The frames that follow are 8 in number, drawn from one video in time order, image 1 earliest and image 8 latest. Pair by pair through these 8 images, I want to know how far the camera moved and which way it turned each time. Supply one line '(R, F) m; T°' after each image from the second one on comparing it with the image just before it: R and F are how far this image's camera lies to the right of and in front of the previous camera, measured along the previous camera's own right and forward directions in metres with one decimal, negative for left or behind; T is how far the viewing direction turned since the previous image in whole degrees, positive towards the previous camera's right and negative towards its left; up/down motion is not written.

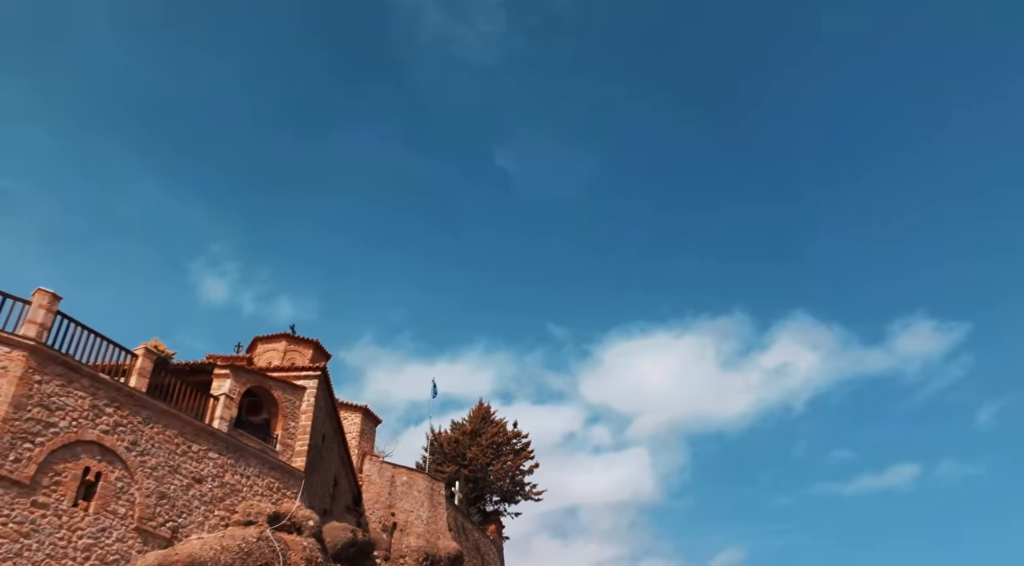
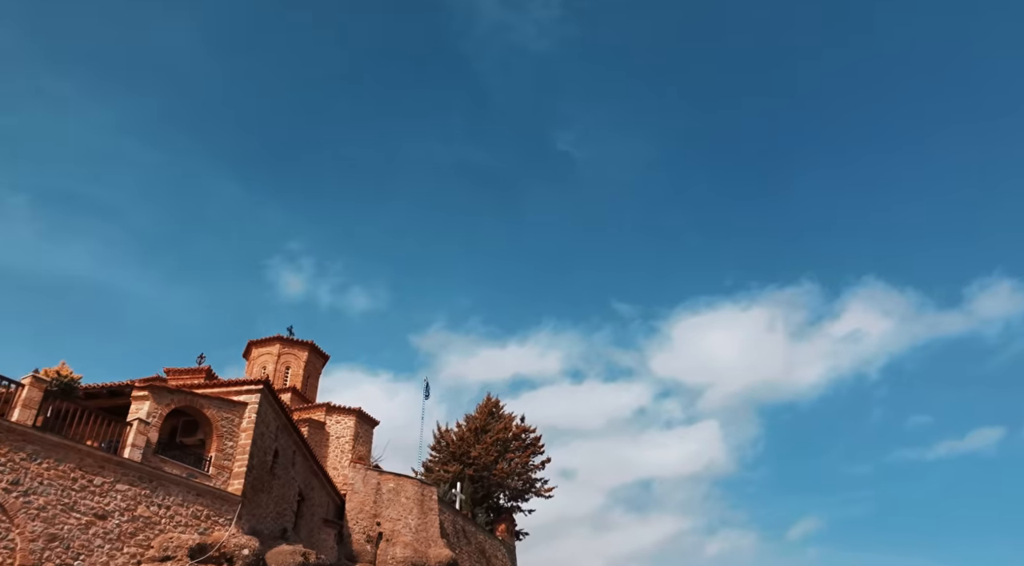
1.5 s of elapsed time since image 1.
(+2.3, +1.8) m; -3°
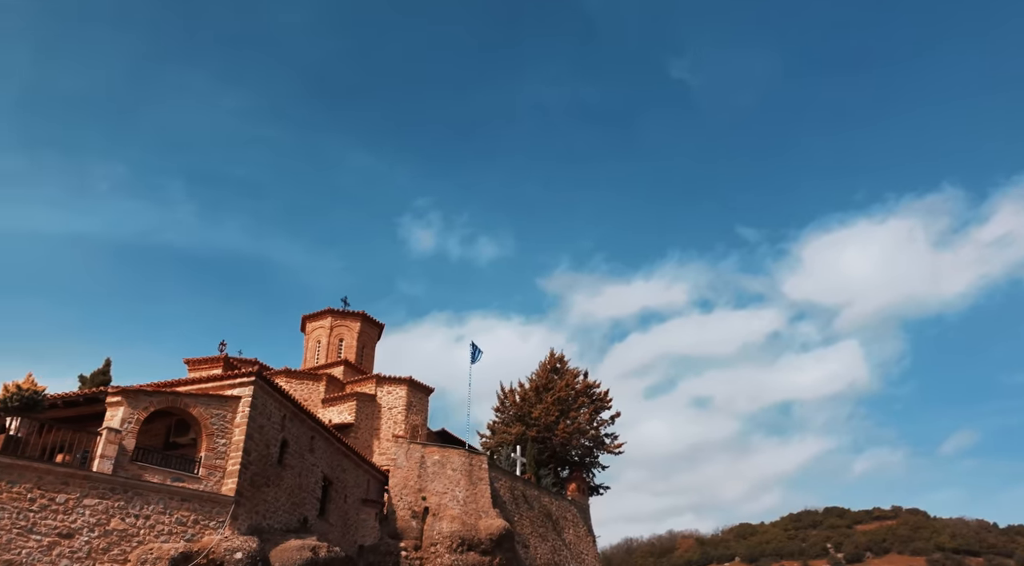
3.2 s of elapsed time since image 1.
(+2.3, +2.2) m; -8°
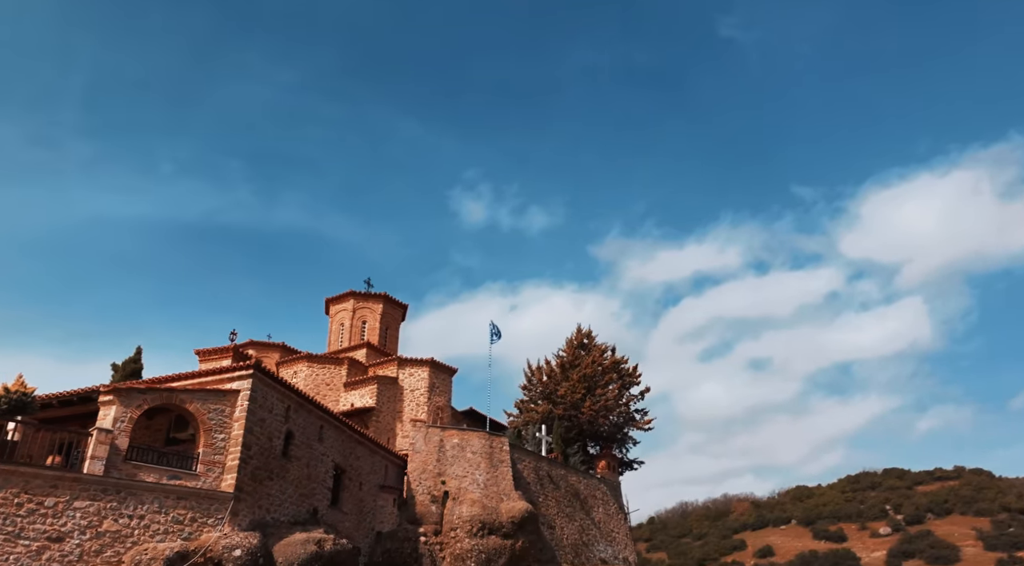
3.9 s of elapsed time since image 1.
(+1.0, +0.8) m; -3°
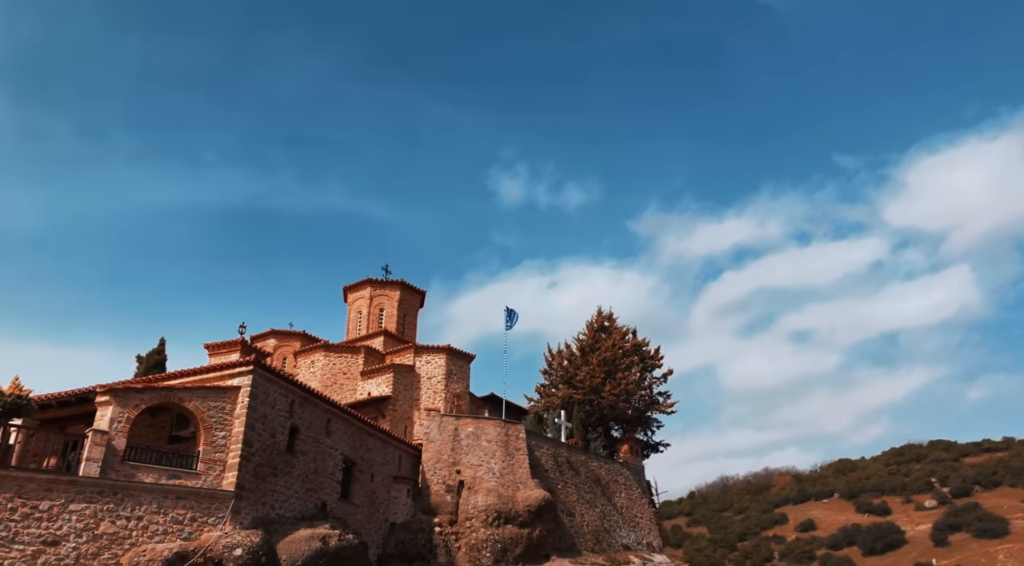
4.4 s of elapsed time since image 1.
(+0.7, +0.6) m; -2°
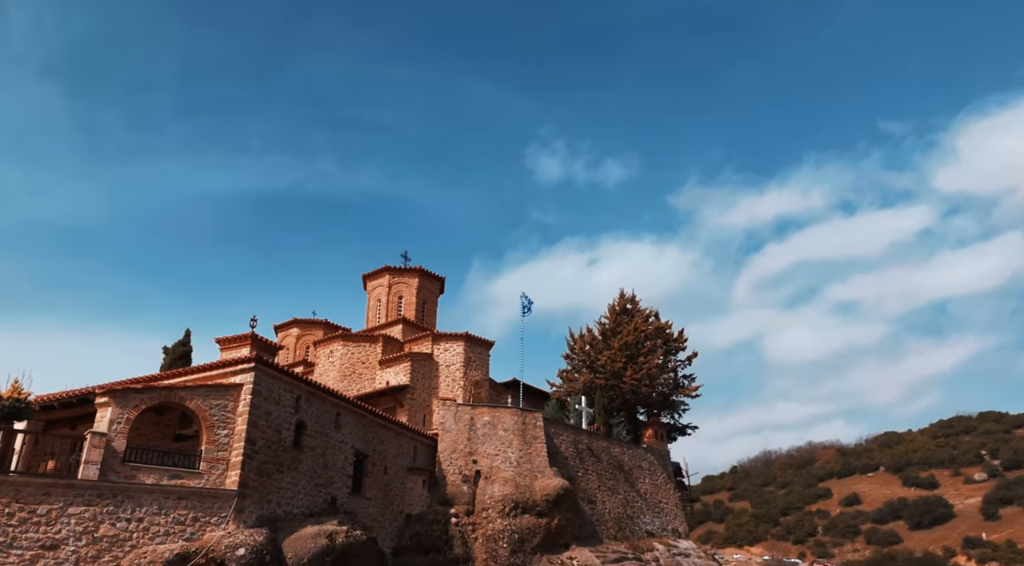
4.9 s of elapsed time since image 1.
(+0.7, +0.5) m; -3°
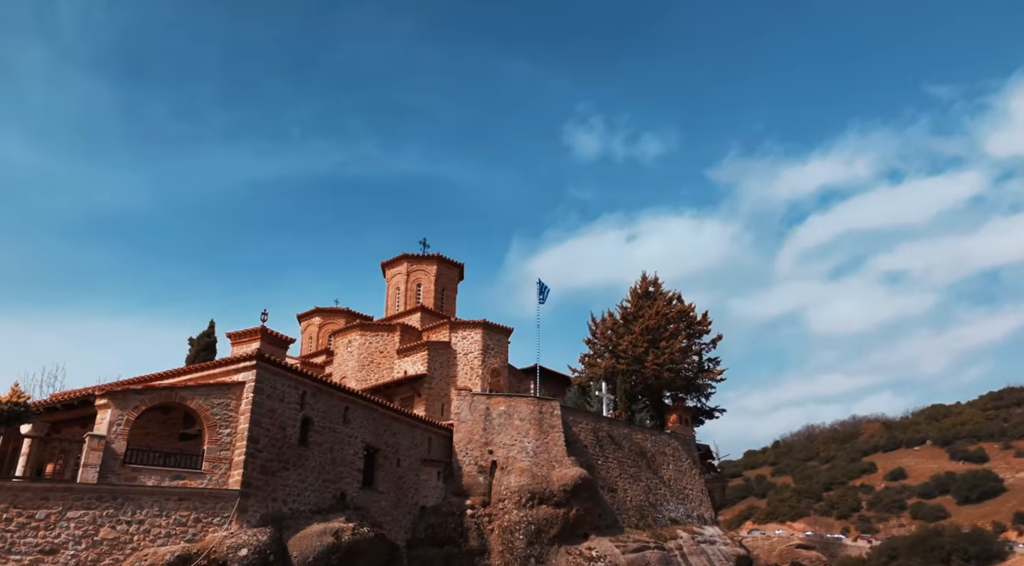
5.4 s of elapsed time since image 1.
(+0.7, +0.5) m; -3°
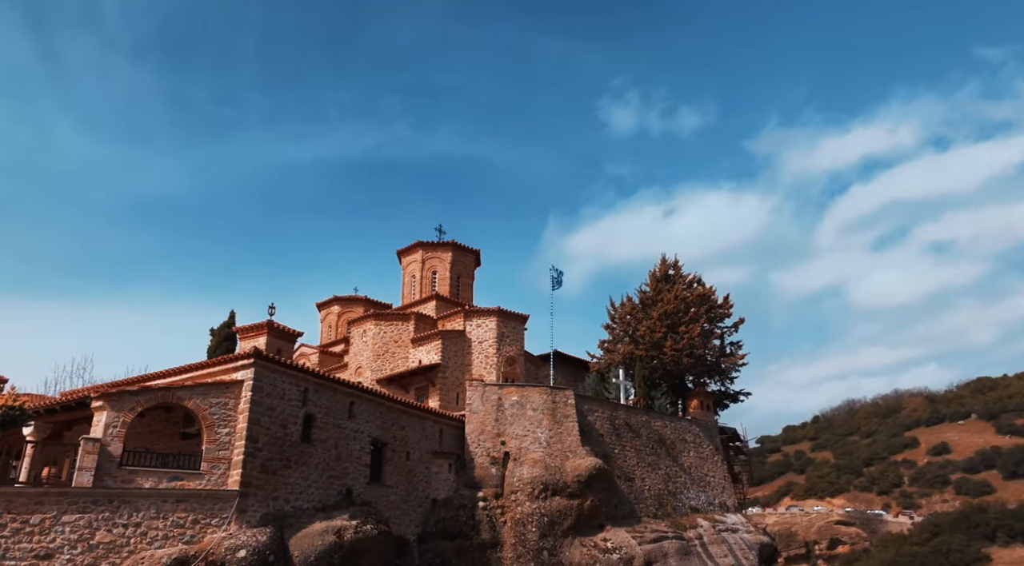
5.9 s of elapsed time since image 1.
(+0.7, +0.5) m; -2°
